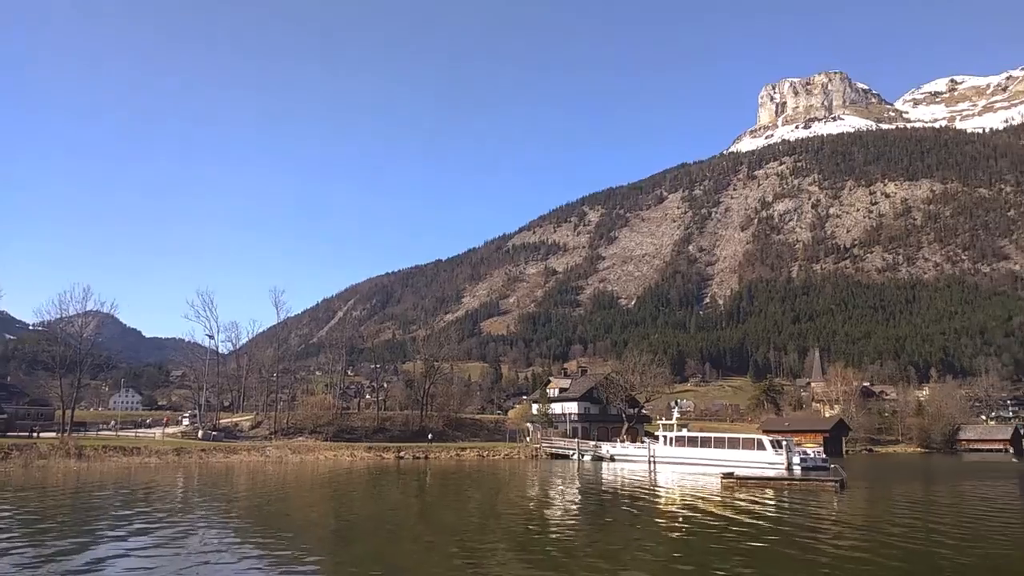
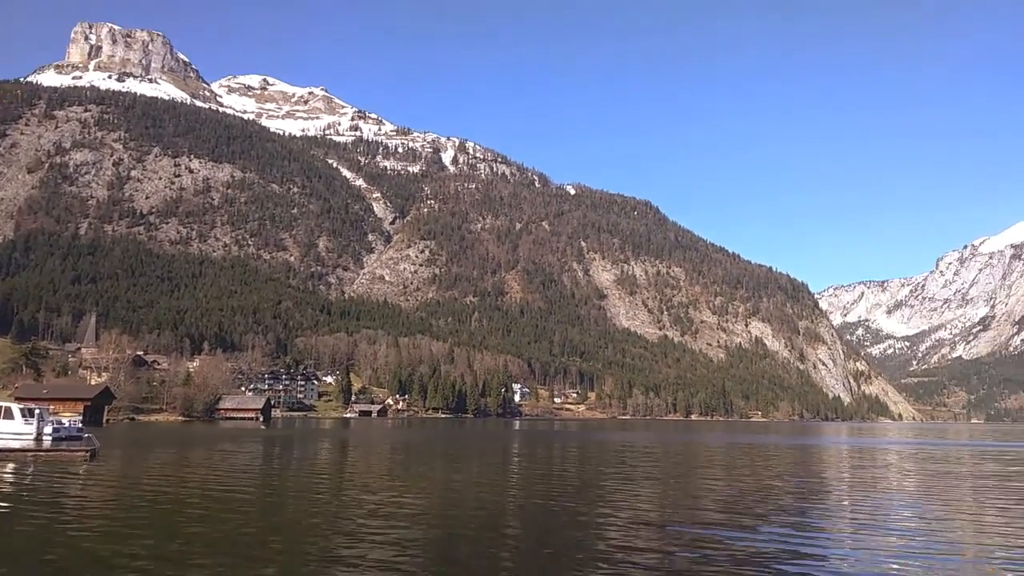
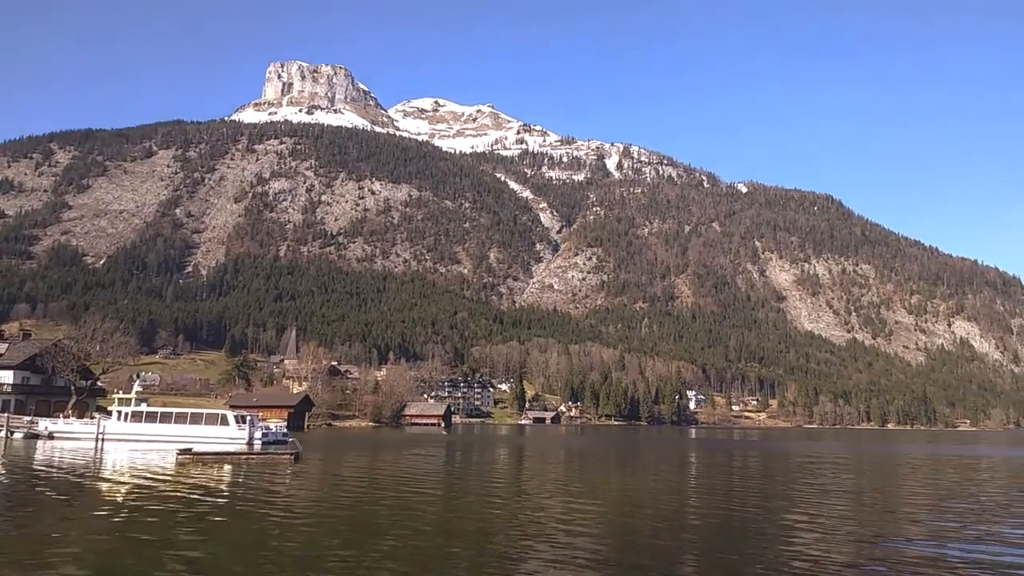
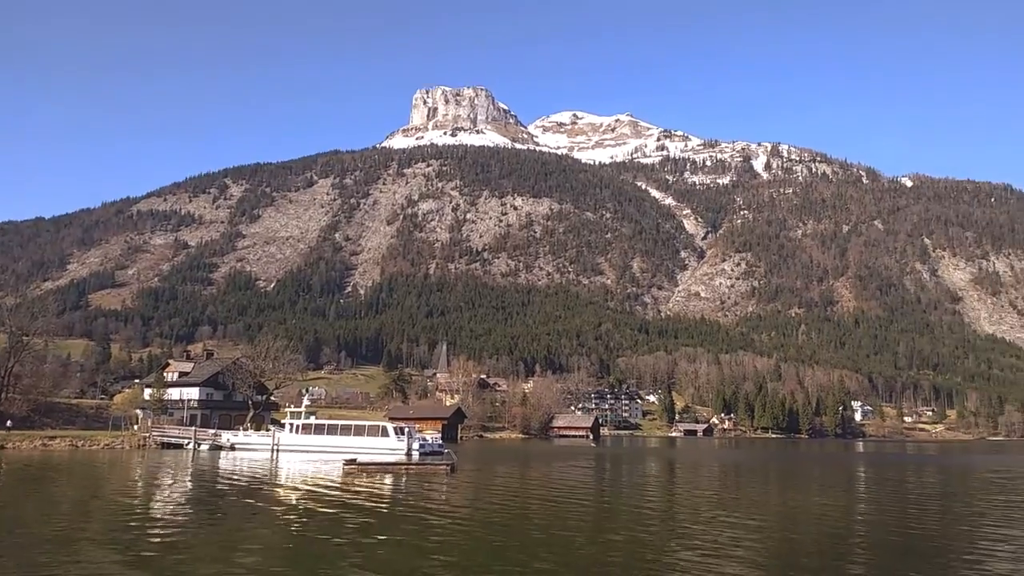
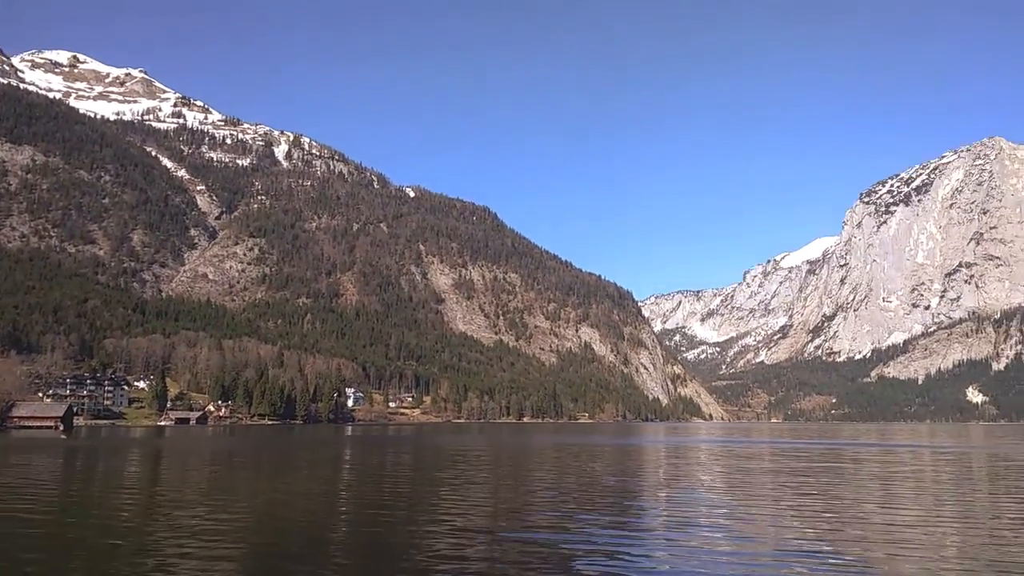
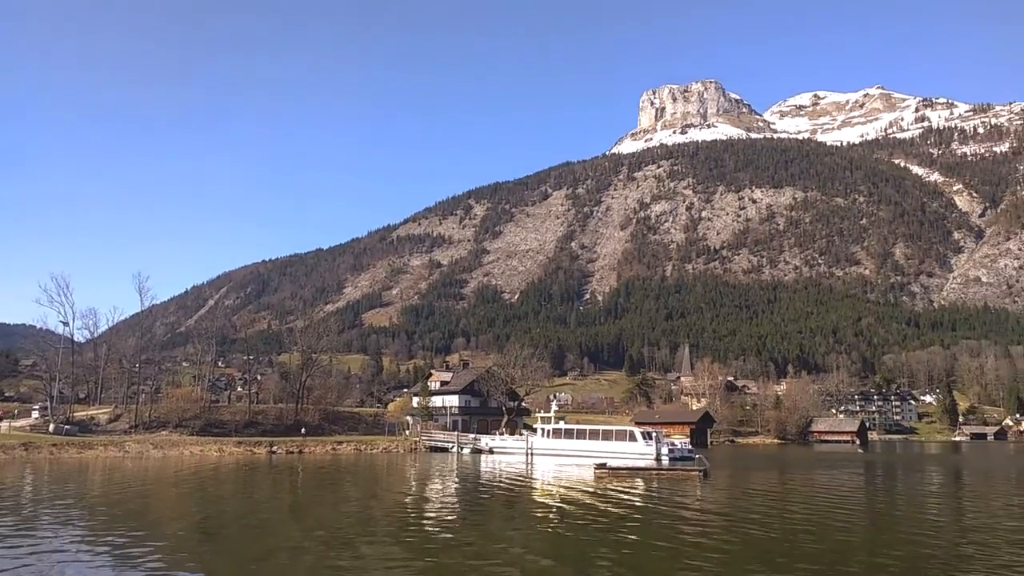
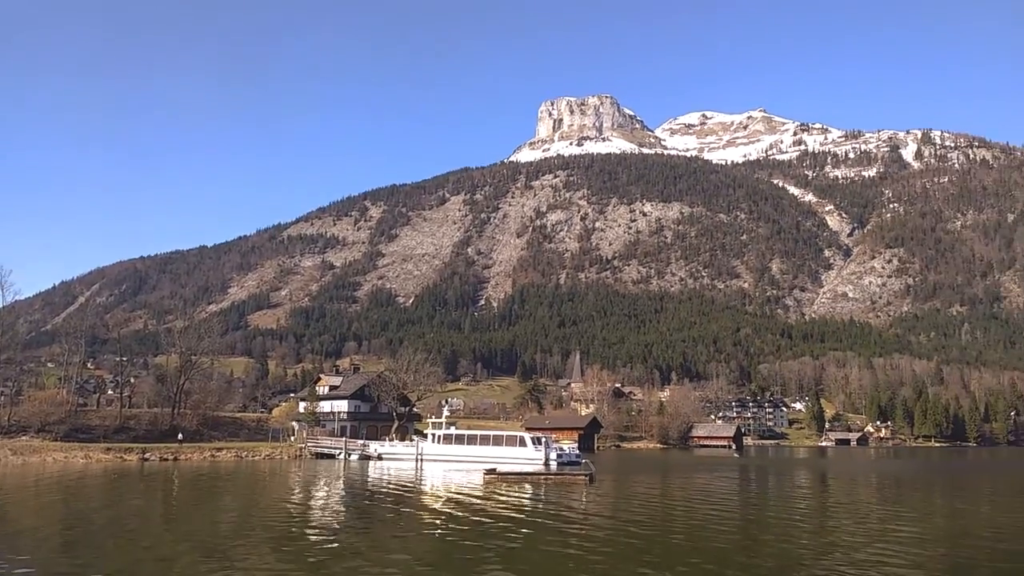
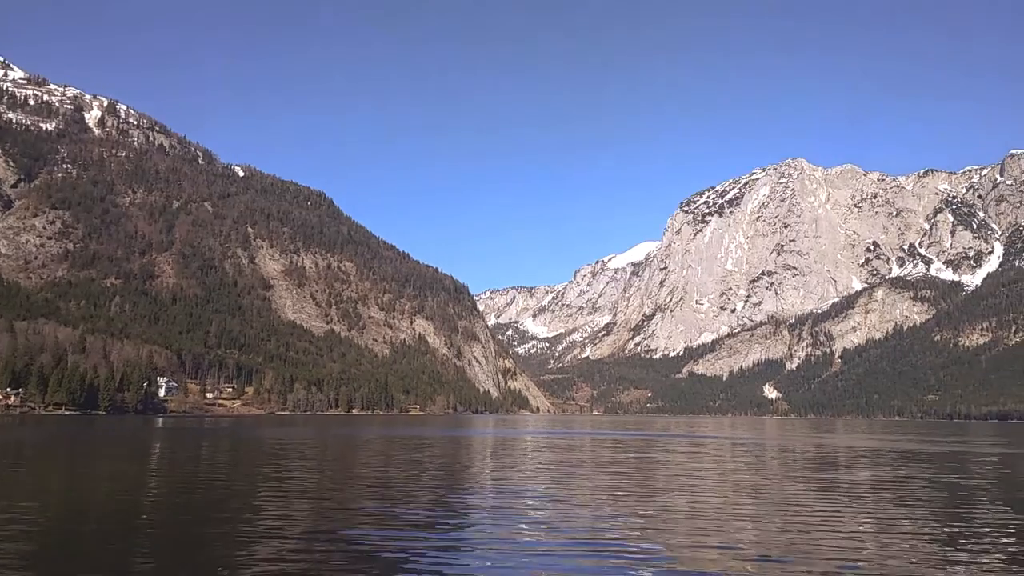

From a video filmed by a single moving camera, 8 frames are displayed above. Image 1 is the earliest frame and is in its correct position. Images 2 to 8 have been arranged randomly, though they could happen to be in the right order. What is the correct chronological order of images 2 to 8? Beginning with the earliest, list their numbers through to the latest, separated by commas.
6, 7, 4, 3, 2, 5, 8
